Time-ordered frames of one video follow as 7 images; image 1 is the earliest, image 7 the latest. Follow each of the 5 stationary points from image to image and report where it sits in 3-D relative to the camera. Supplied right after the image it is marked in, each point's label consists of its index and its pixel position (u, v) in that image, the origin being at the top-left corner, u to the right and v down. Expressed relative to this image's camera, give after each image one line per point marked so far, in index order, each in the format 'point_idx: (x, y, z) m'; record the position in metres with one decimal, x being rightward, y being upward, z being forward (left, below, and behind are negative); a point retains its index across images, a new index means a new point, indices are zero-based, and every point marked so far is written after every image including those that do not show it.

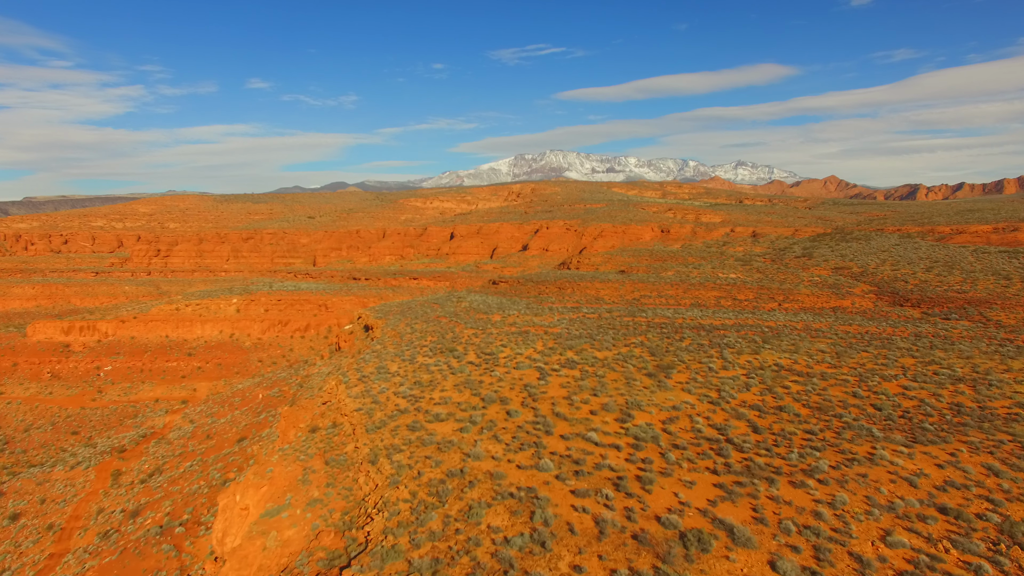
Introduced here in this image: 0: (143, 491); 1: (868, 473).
0: (-7.9, -4.3, +14.2) m
1: (+3.7, -2.0, +7.0) m
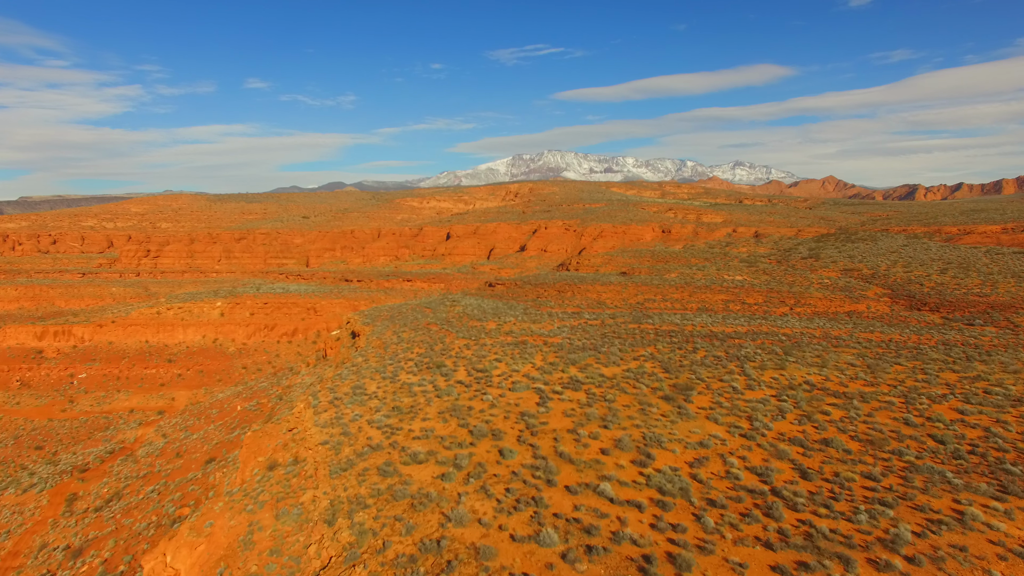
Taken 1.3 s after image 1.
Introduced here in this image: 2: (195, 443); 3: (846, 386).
0: (-8.0, -4.4, +12.7) m
1: (+3.7, -2.1, +5.5) m
2: (-8.3, -4.1, +17.6) m
3: (+5.7, -1.6, +11.3) m
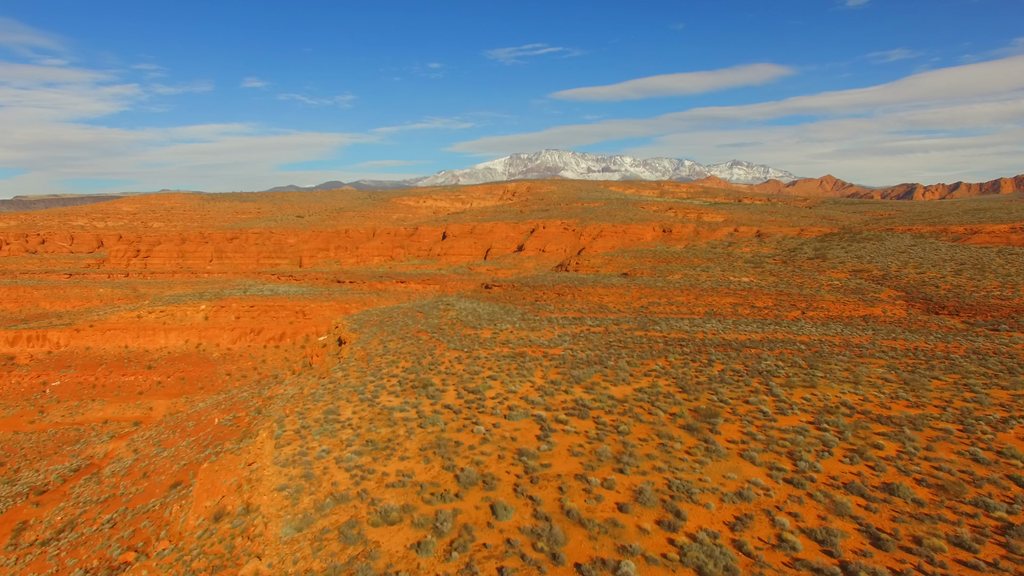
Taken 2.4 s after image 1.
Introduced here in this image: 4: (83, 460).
0: (-8.0, -4.6, +11.3) m
1: (+3.6, -2.2, +4.1) m
2: (-8.4, -4.2, +16.2) m
3: (+5.6, -1.8, +9.9) m
4: (-12.3, -4.9, +19.2) m
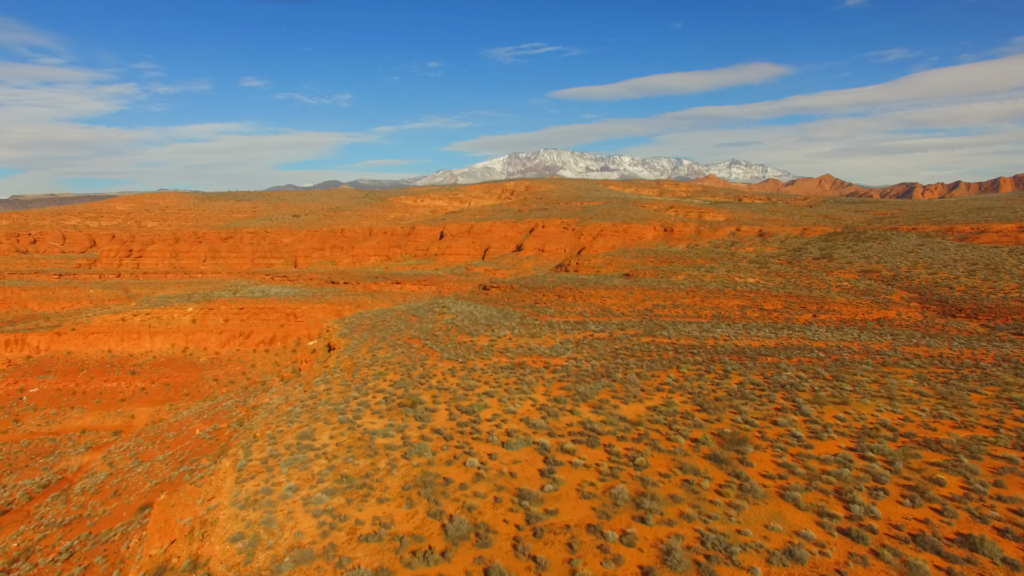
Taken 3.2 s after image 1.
0: (-8.0, -4.7, +10.2) m
1: (+3.6, -2.3, +3.0) m
2: (-8.4, -4.3, +15.0) m
3: (+5.6, -1.9, +8.8) m
4: (-12.3, -5.0, +18.0) m
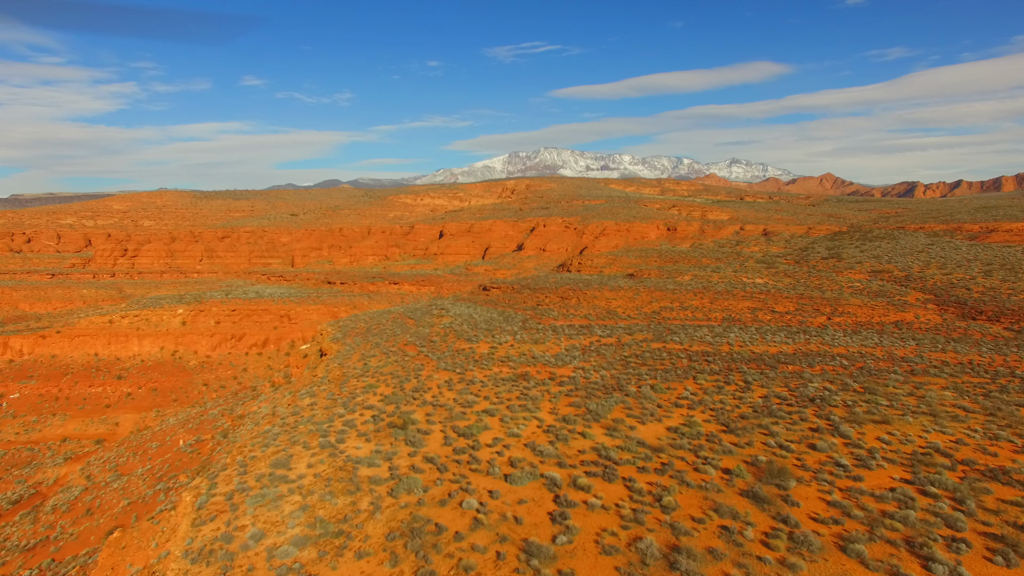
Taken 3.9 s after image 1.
0: (-8.0, -4.7, +9.1) m
1: (+3.7, -2.4, +2.0) m
2: (-8.4, -4.3, +14.0) m
3: (+5.6, -1.9, +7.8) m
4: (-12.3, -5.1, +17.0) m
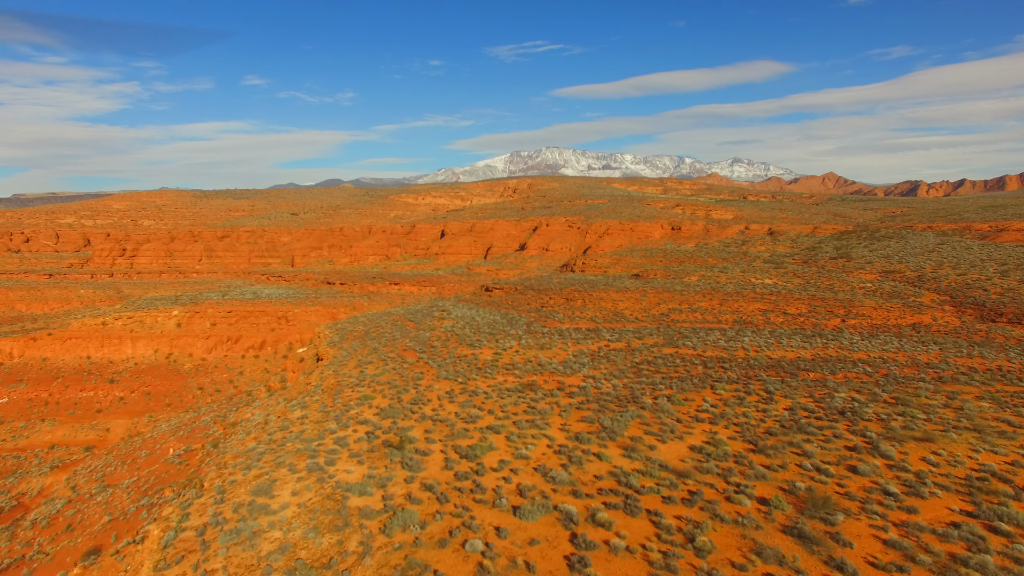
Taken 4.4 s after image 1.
0: (-7.9, -4.8, +8.4) m
1: (+3.8, -2.5, +1.2) m
2: (-8.3, -4.4, +13.3) m
3: (+5.7, -2.0, +7.0) m
4: (-12.2, -5.1, +16.3) m
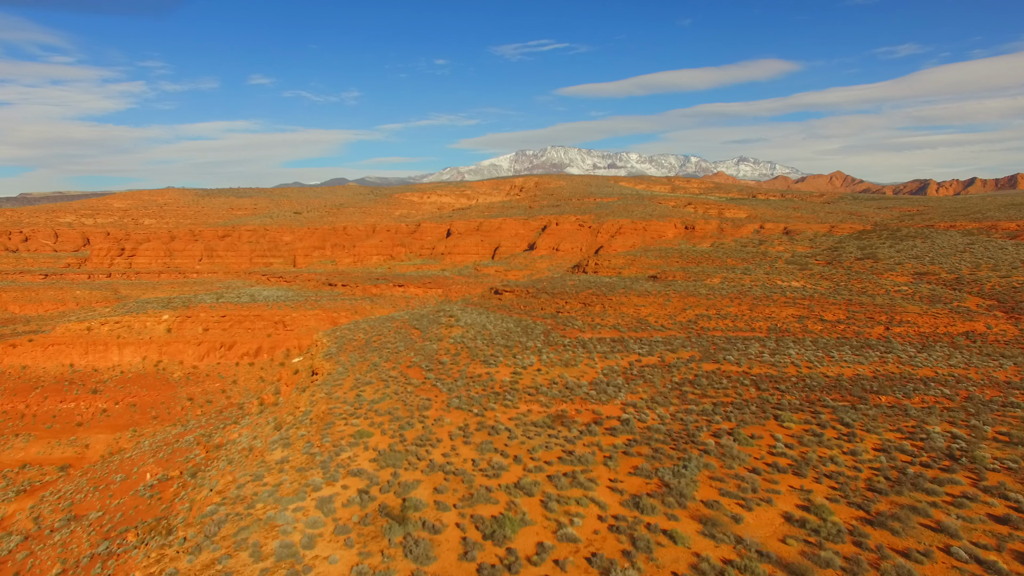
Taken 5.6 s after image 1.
0: (-7.6, -4.9, +6.6) m
1: (+4.0, -2.6, -0.7) m
2: (-7.9, -4.5, +11.5) m
3: (+6.1, -2.2, +5.1) m
4: (-11.8, -5.3, +14.5) m
